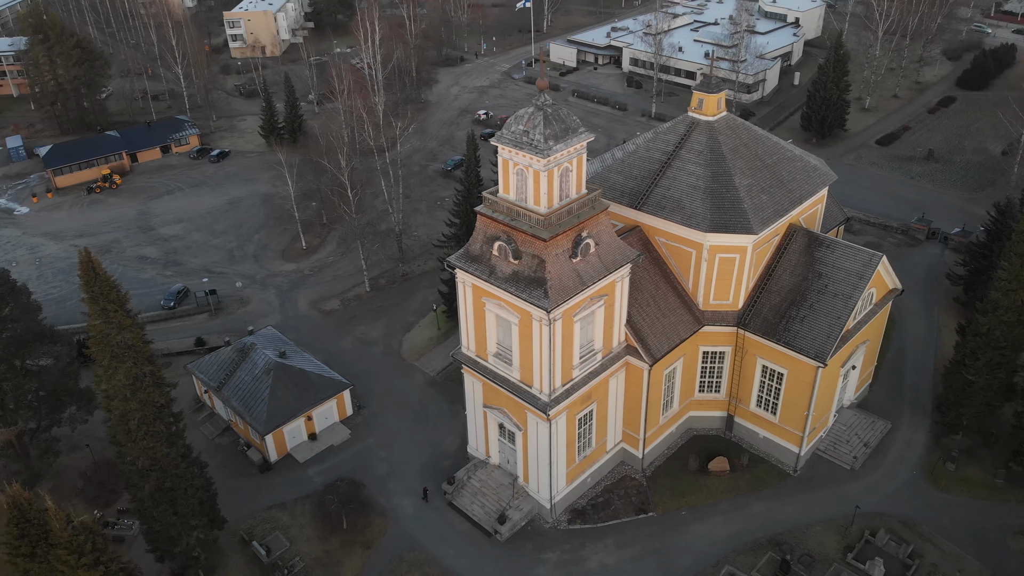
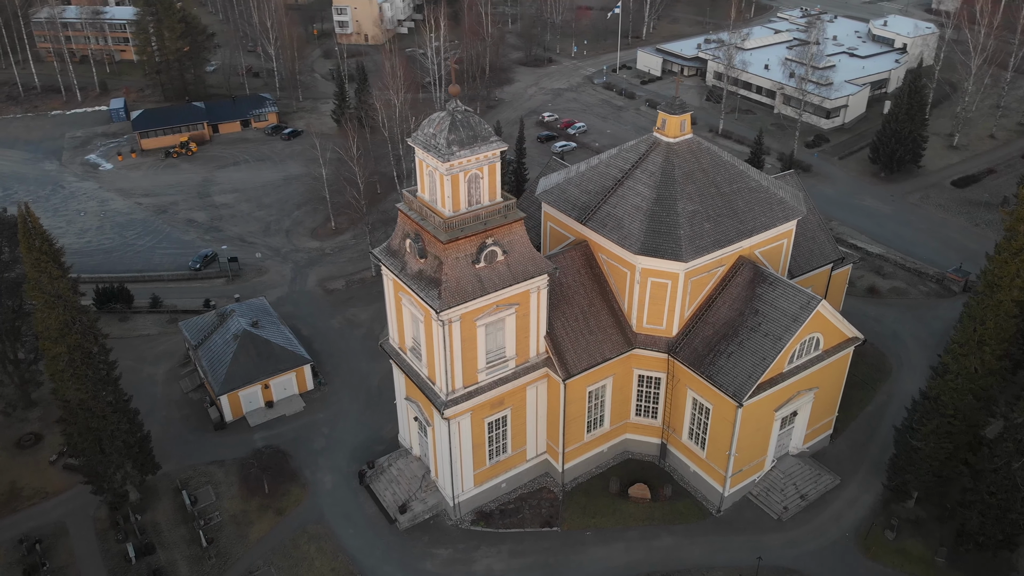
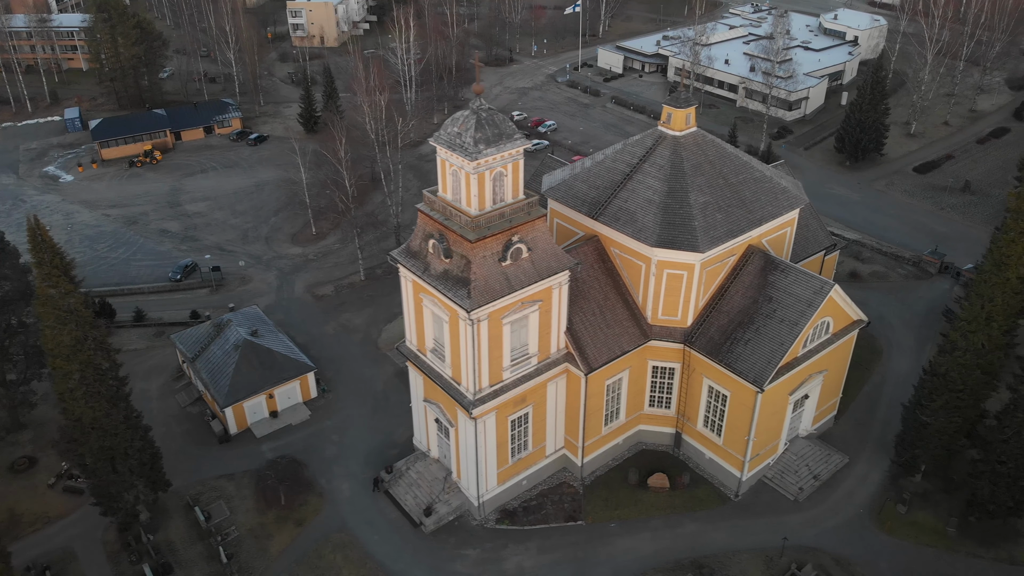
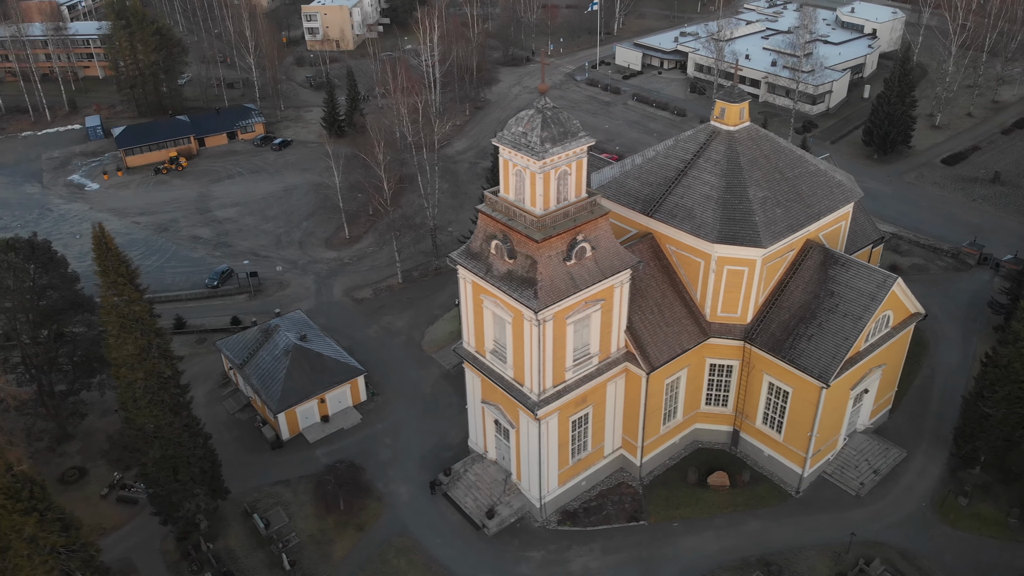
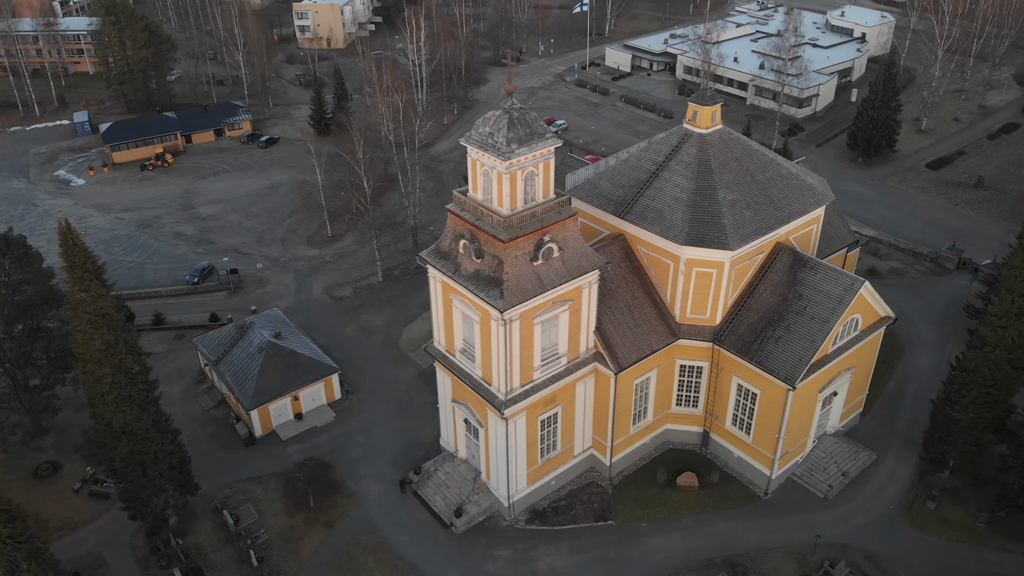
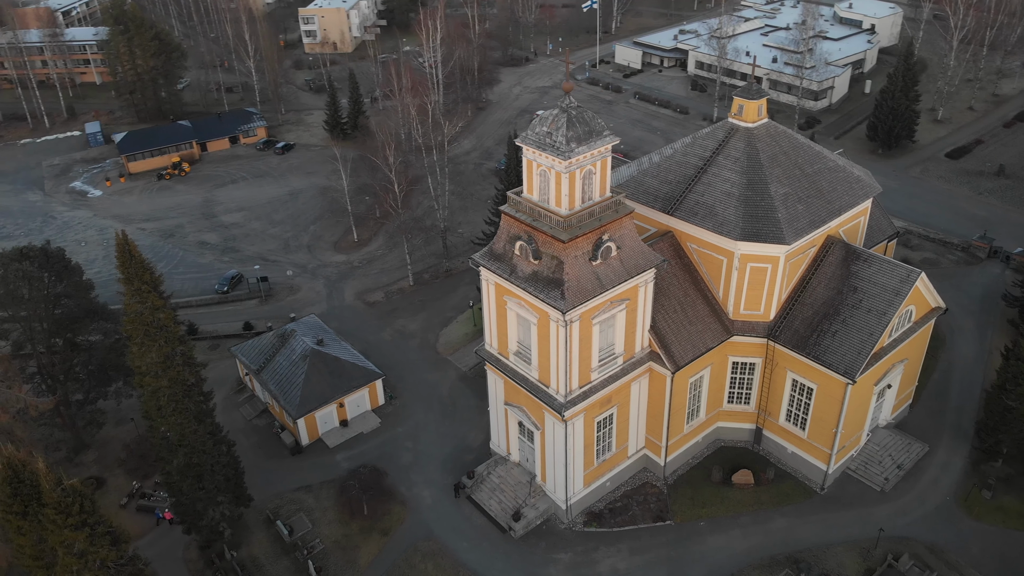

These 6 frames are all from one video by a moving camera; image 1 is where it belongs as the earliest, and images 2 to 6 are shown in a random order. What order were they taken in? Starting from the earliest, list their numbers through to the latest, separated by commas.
6, 4, 5, 3, 2
